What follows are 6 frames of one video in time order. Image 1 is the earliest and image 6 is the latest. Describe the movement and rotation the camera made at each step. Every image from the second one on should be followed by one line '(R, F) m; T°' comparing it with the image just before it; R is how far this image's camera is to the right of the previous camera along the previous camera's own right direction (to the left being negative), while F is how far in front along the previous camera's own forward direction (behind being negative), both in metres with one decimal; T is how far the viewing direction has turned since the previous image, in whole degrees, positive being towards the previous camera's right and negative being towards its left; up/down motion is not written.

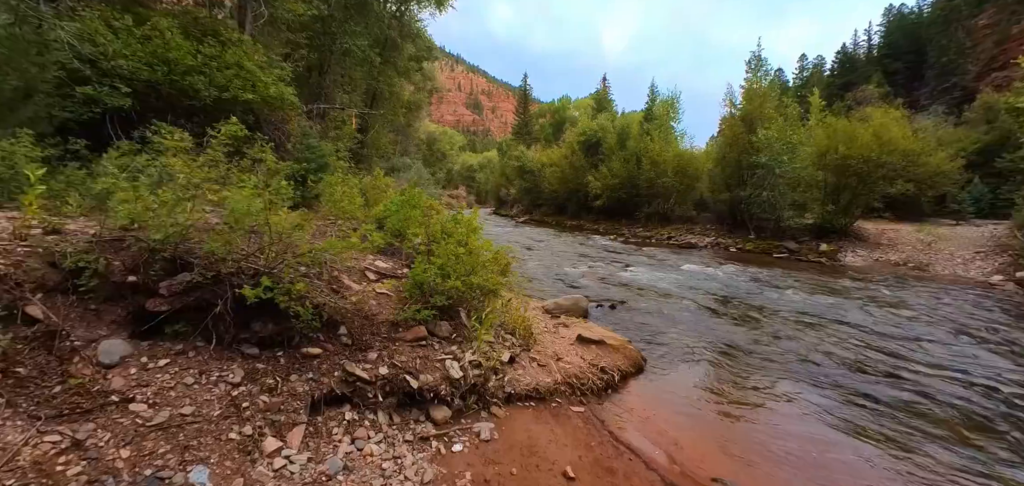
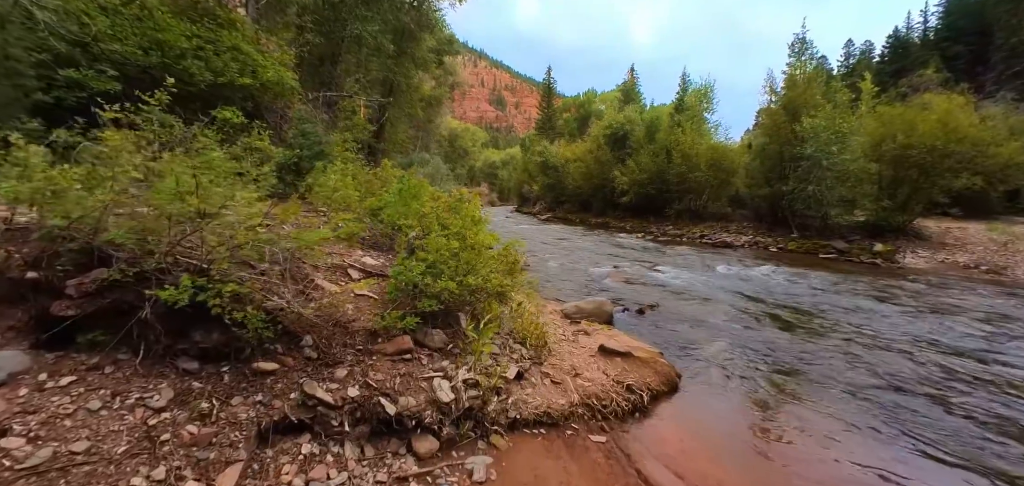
(+0.2, +0.9) m; -3°
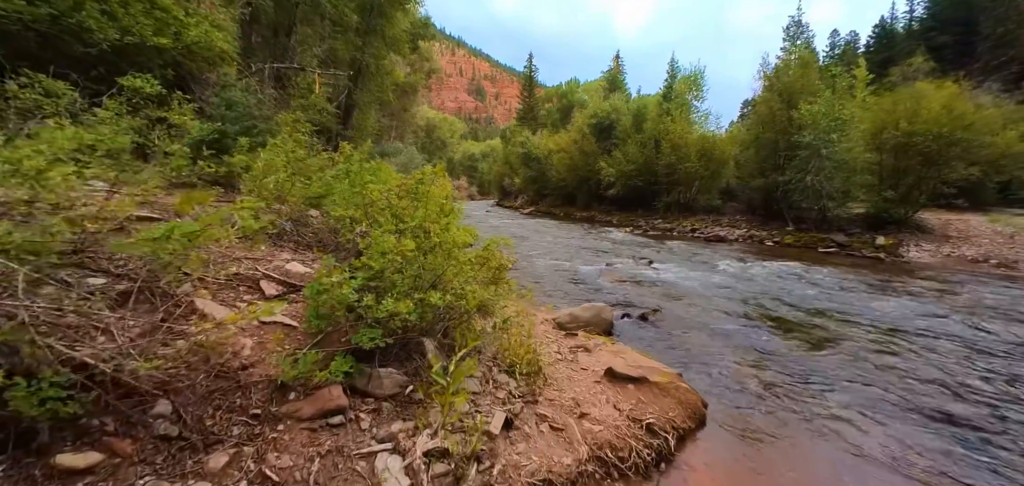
(0.0, +1.4) m; +3°
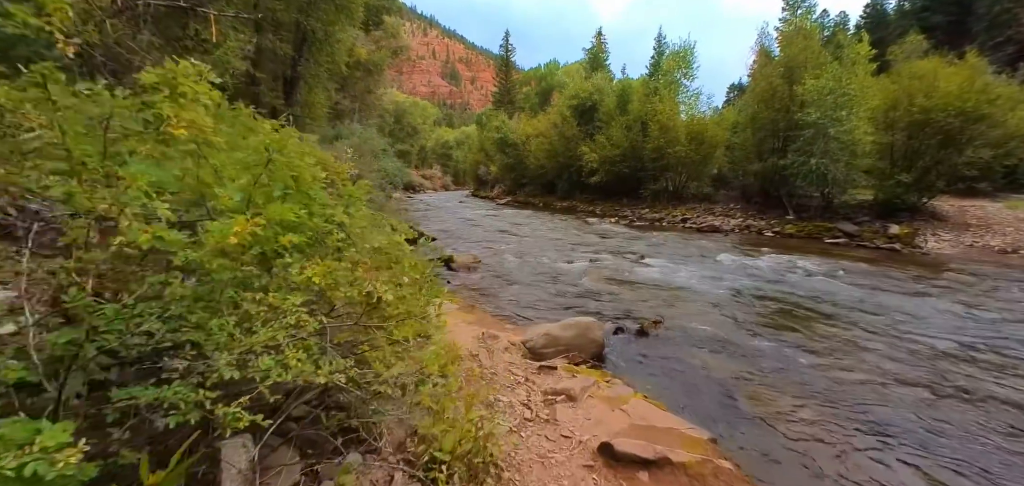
(+0.3, +2.0) m; +2°
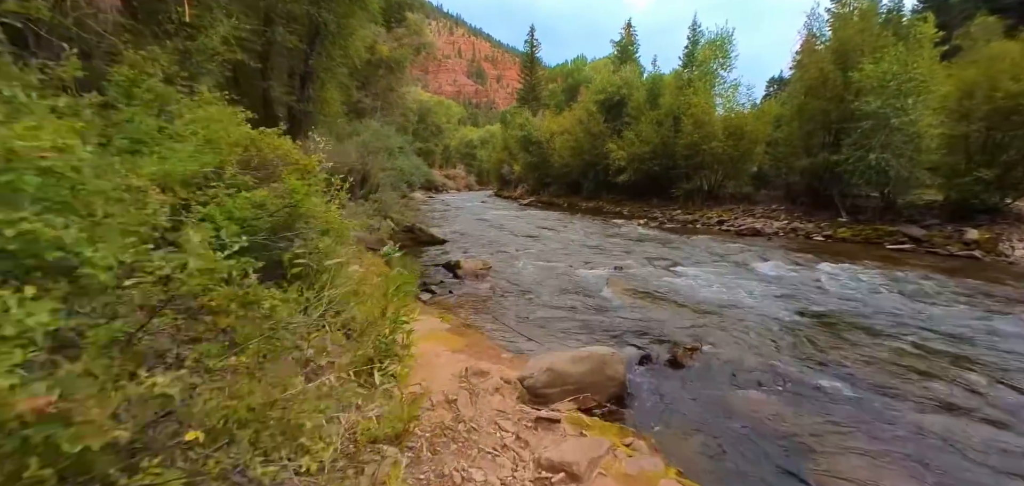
(+0.3, +1.1) m; -4°
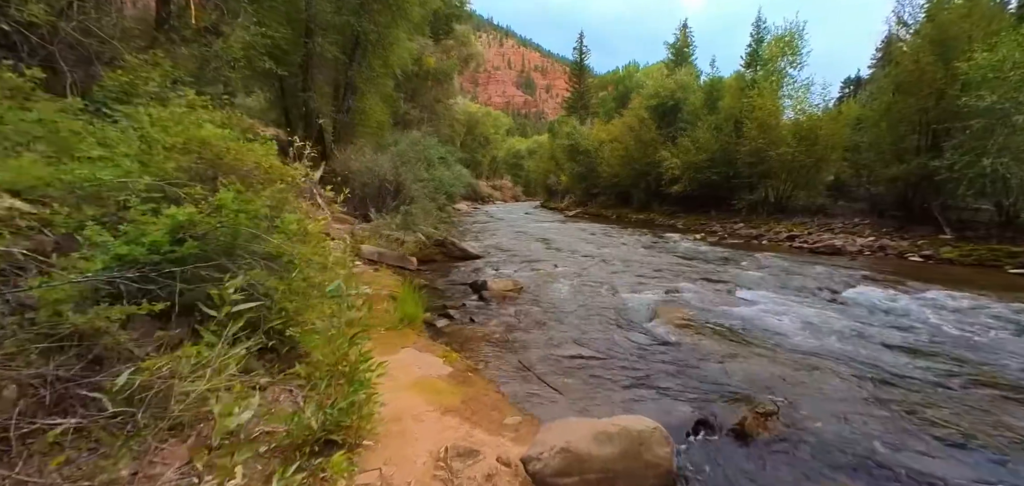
(+0.3, +1.0) m; -7°
